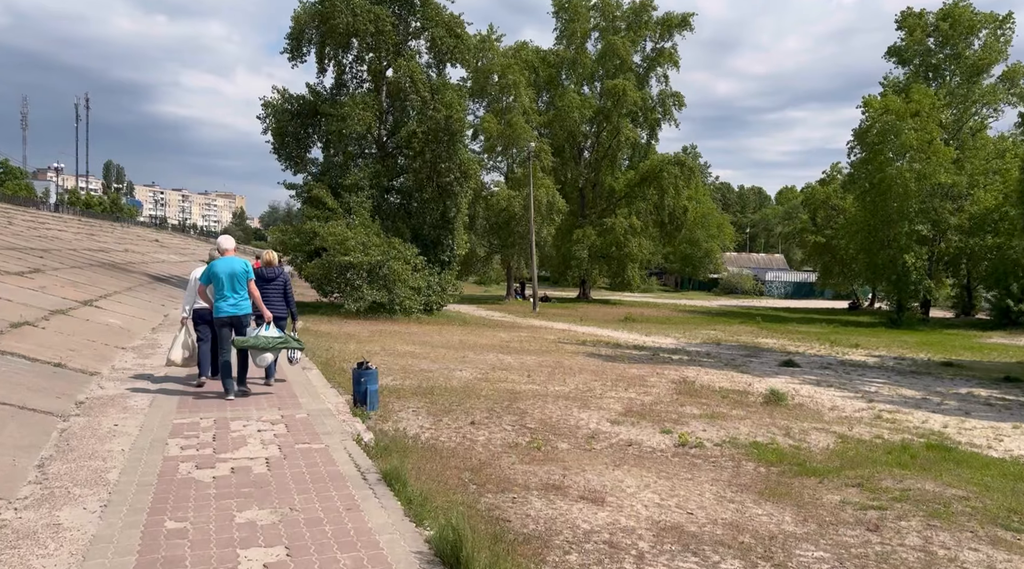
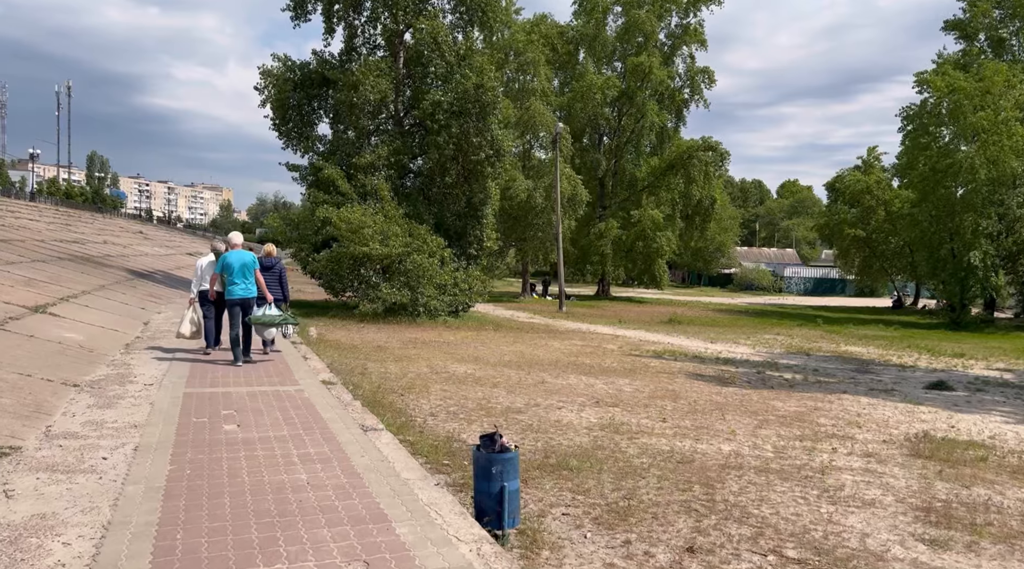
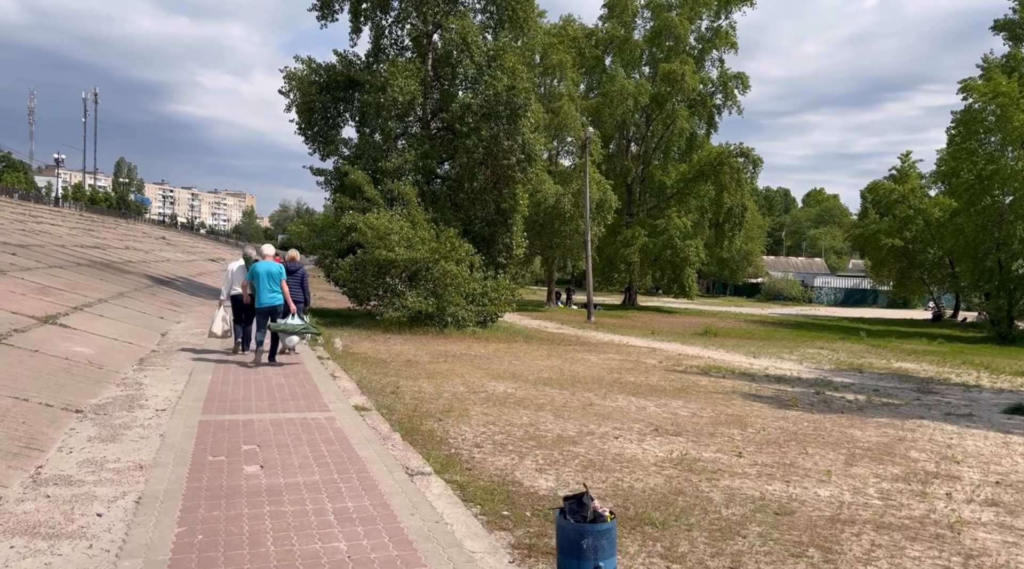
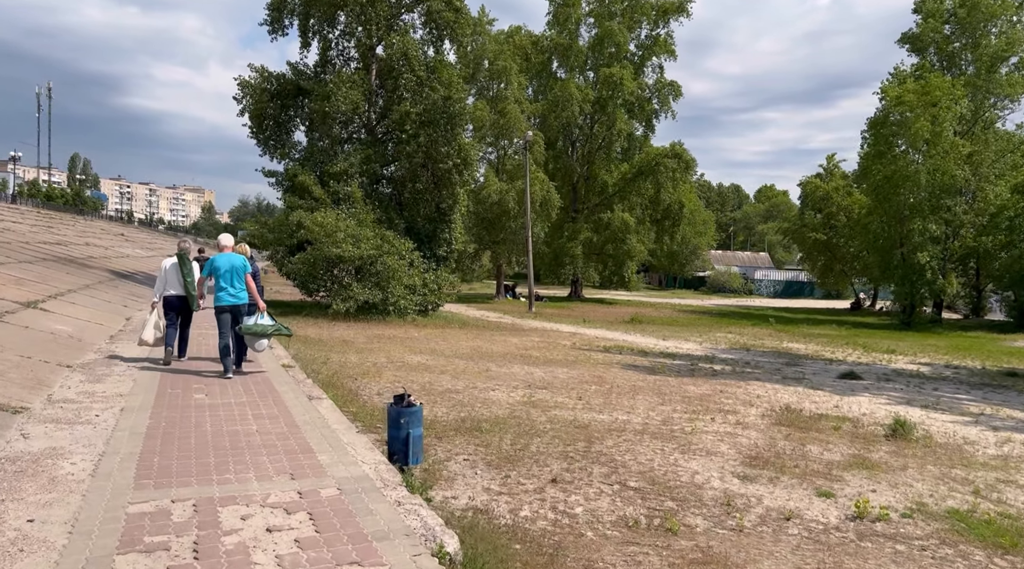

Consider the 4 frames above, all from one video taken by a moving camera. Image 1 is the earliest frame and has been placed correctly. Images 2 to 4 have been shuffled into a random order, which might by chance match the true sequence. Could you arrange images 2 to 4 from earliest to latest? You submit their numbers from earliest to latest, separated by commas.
4, 2, 3
